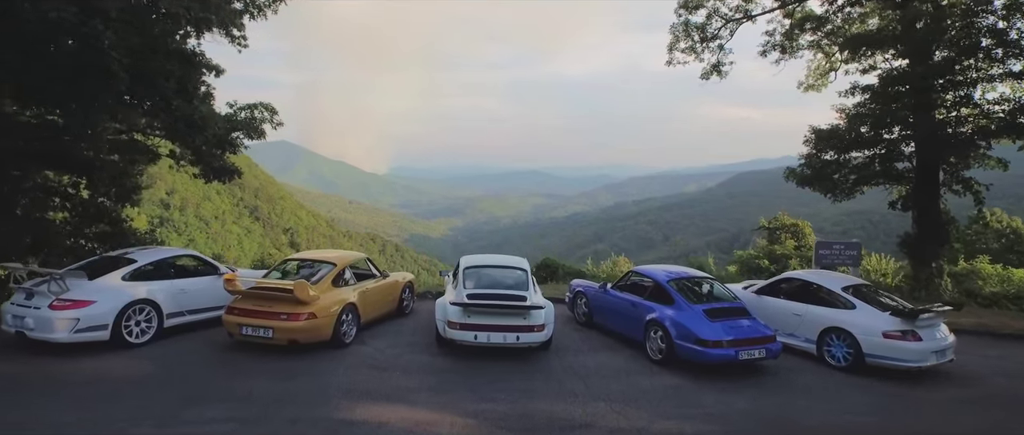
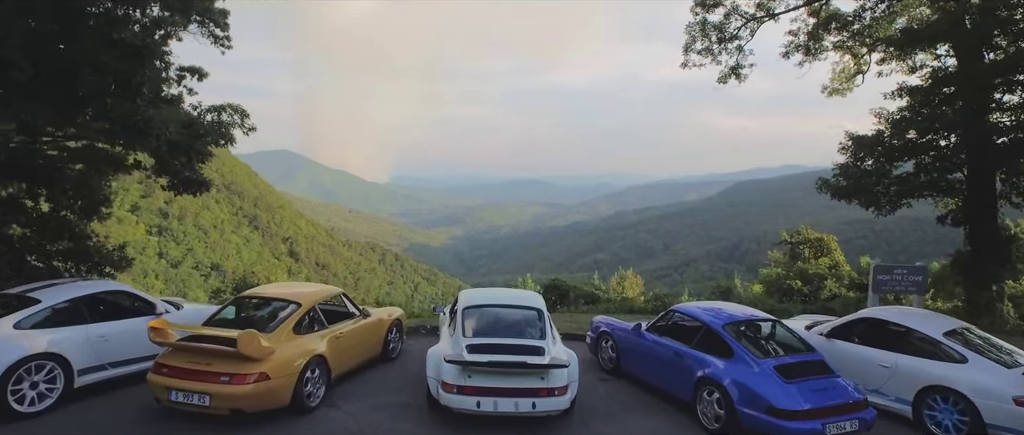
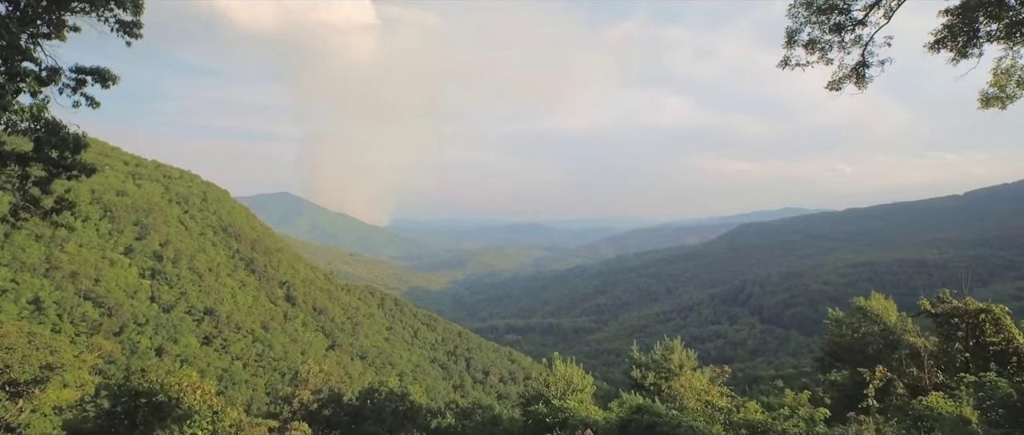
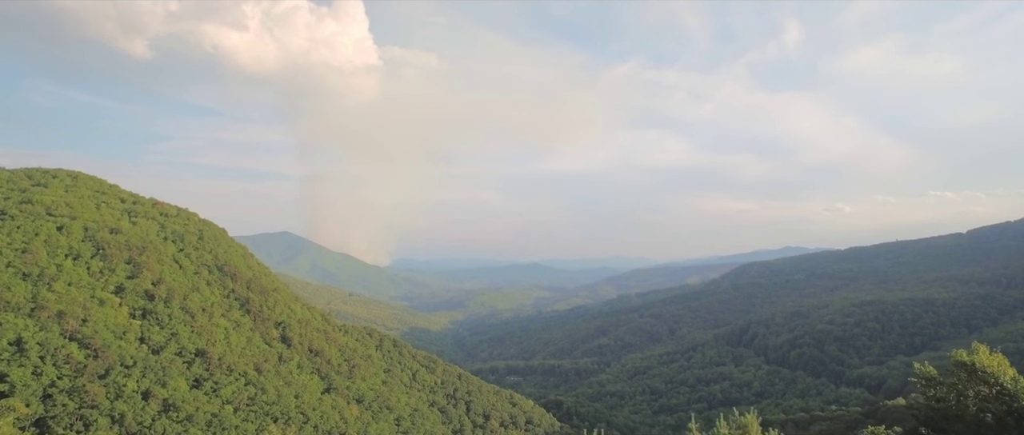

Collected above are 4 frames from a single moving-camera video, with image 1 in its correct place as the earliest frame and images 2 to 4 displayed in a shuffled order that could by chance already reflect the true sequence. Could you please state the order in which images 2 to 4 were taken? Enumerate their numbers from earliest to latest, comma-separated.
2, 3, 4
